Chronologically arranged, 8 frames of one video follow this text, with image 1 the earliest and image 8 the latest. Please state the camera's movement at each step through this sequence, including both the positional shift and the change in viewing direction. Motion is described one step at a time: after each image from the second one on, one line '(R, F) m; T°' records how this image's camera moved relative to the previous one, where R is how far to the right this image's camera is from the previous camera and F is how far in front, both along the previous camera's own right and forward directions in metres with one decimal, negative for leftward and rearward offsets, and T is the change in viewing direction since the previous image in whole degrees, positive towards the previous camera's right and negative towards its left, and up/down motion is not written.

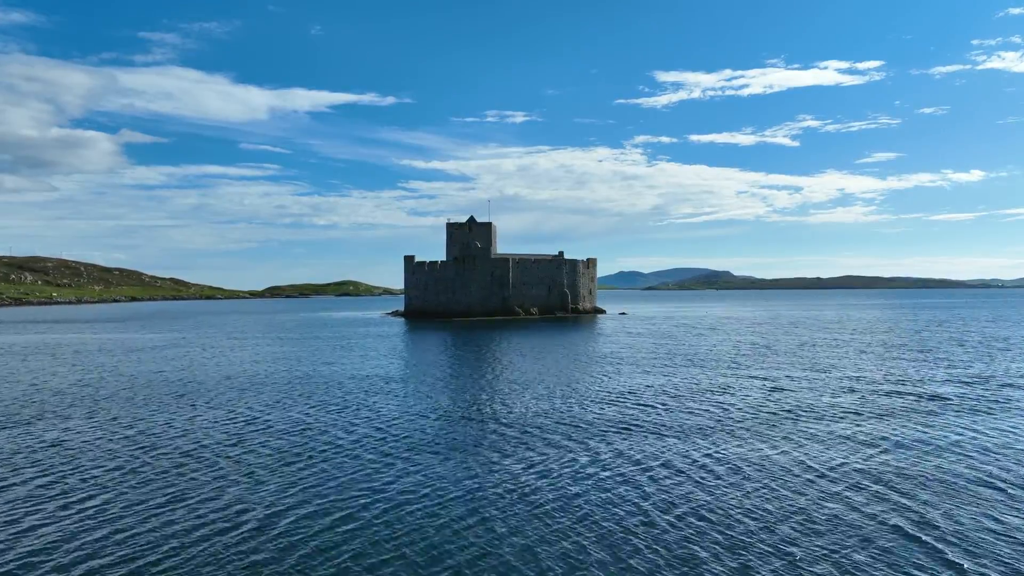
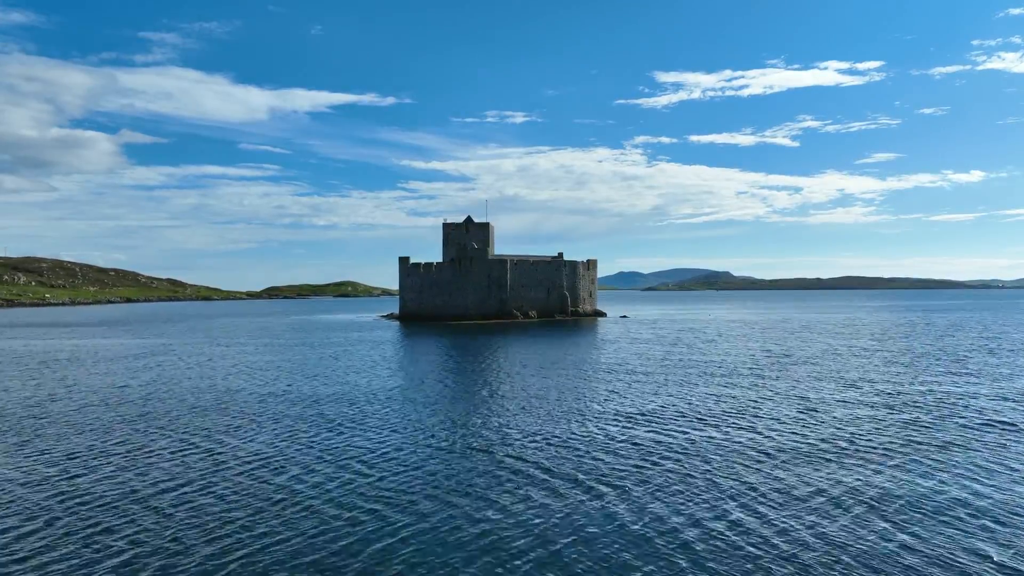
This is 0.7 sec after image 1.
(+0.2, +2.4) m; 0°
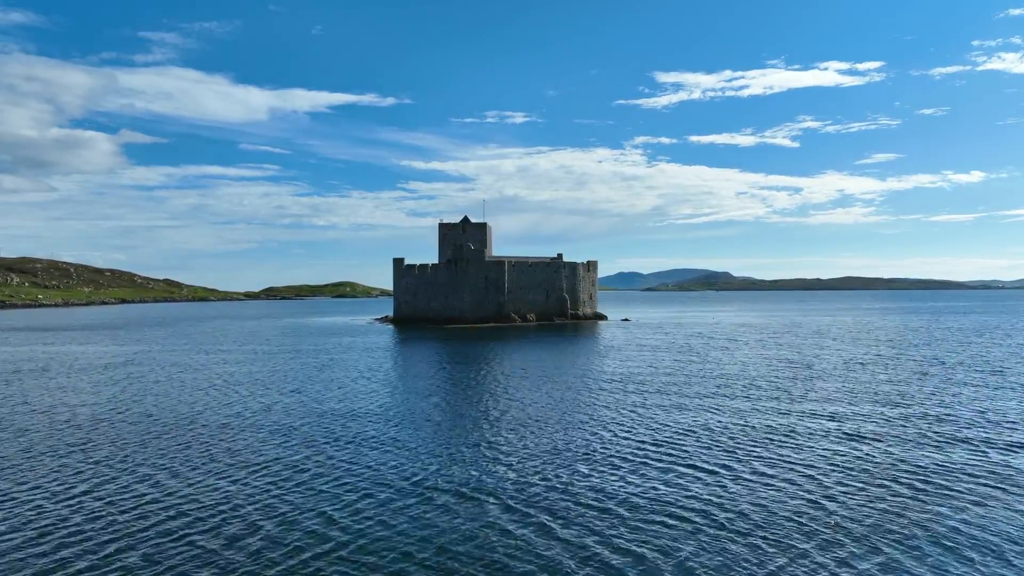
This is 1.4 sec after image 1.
(+0.2, +2.5) m; 0°
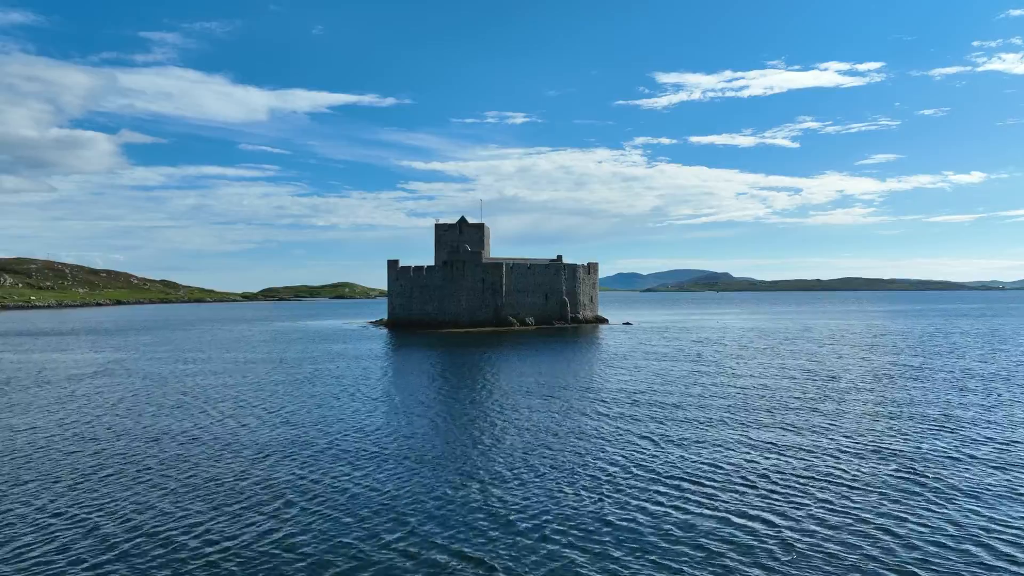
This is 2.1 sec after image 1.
(+0.2, +2.3) m; 0°
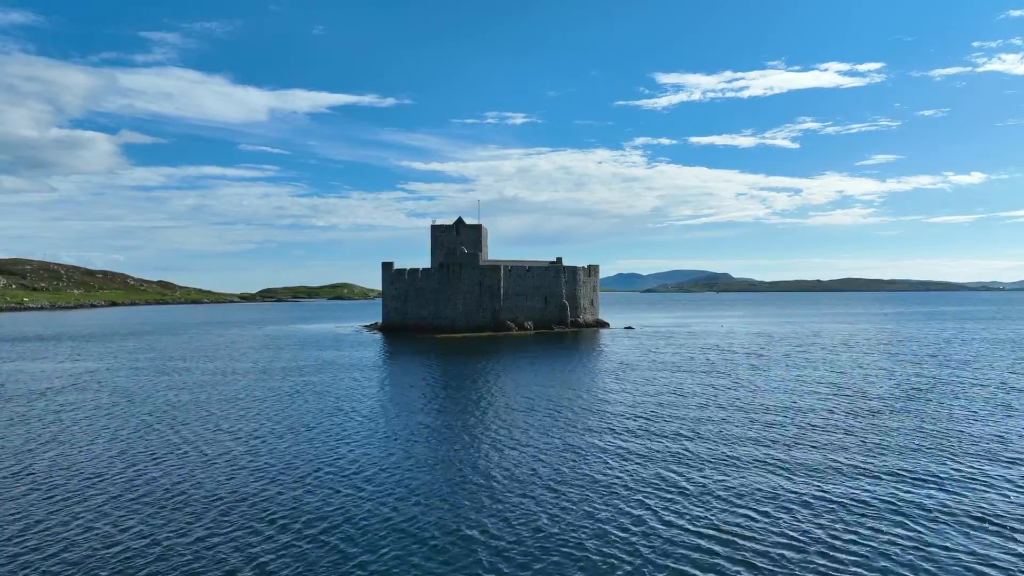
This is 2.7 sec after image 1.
(+0.2, +2.2) m; 0°
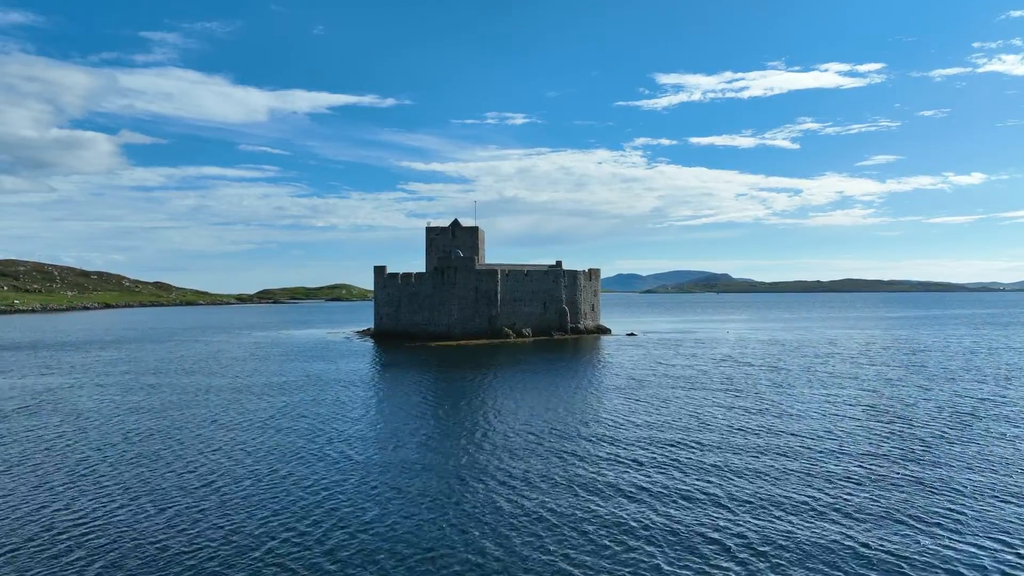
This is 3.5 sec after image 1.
(+0.3, +2.9) m; 0°
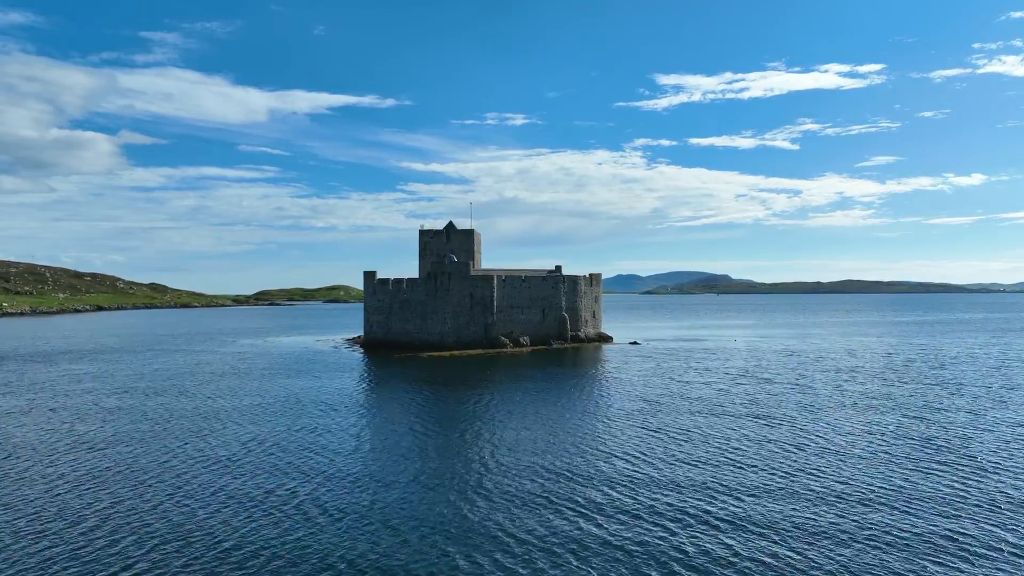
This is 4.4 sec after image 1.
(+0.3, +3.4) m; 0°
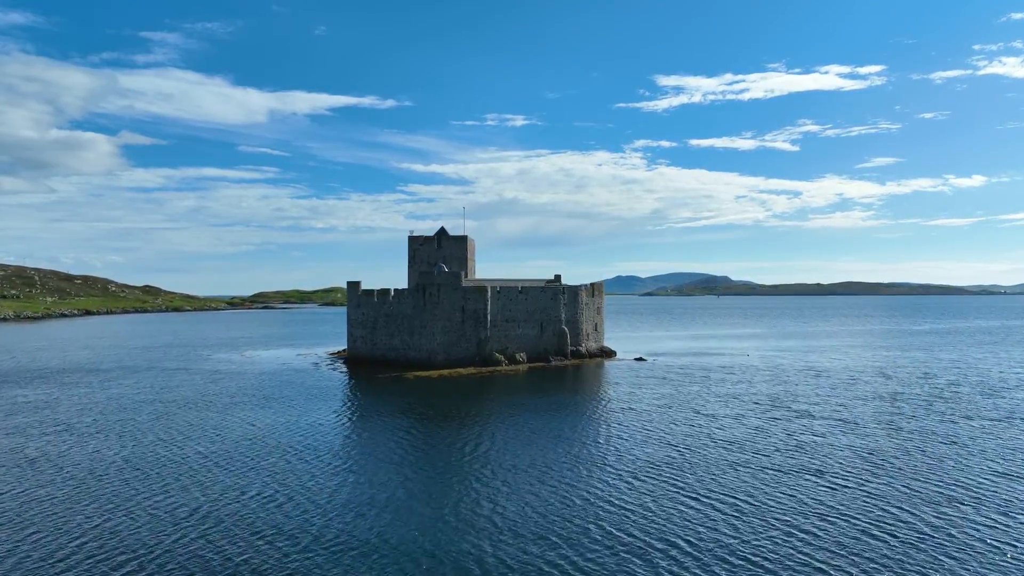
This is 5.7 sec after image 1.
(+0.4, +5.0) m; 0°
